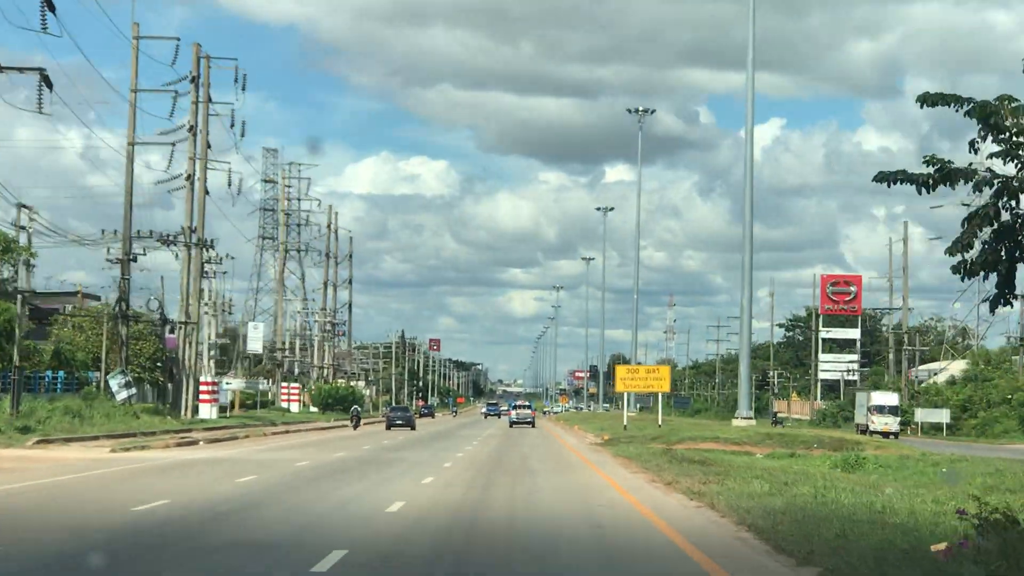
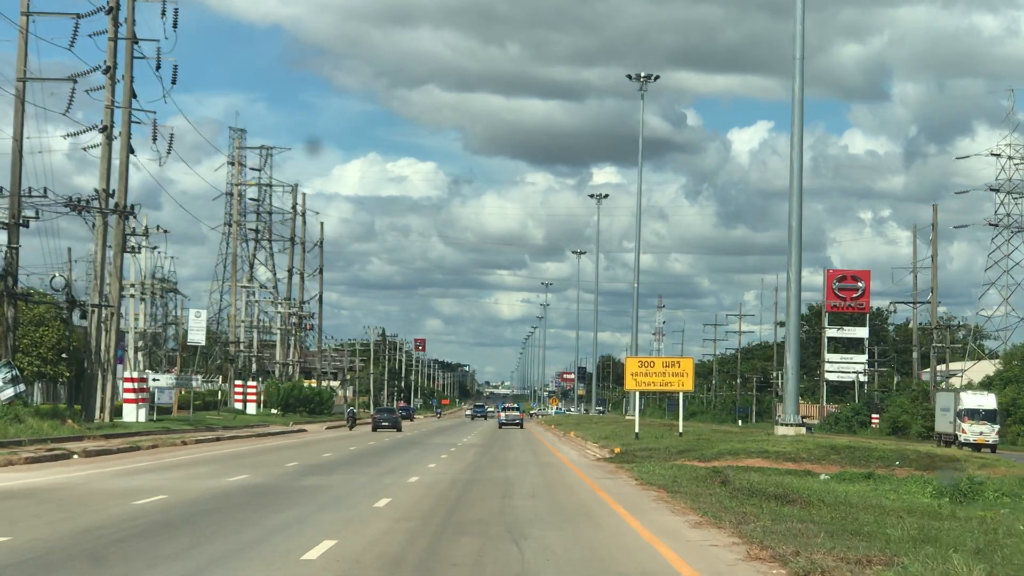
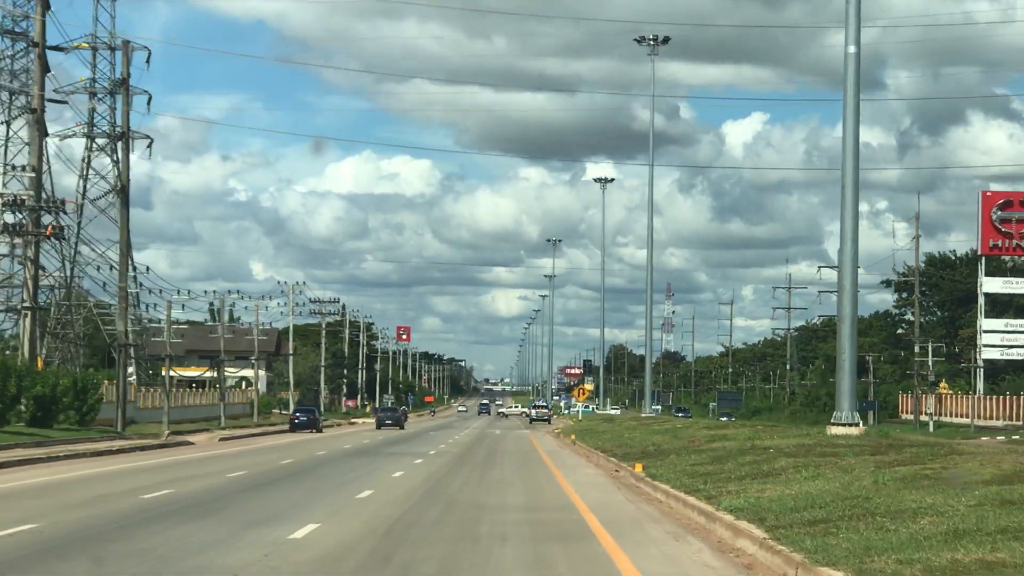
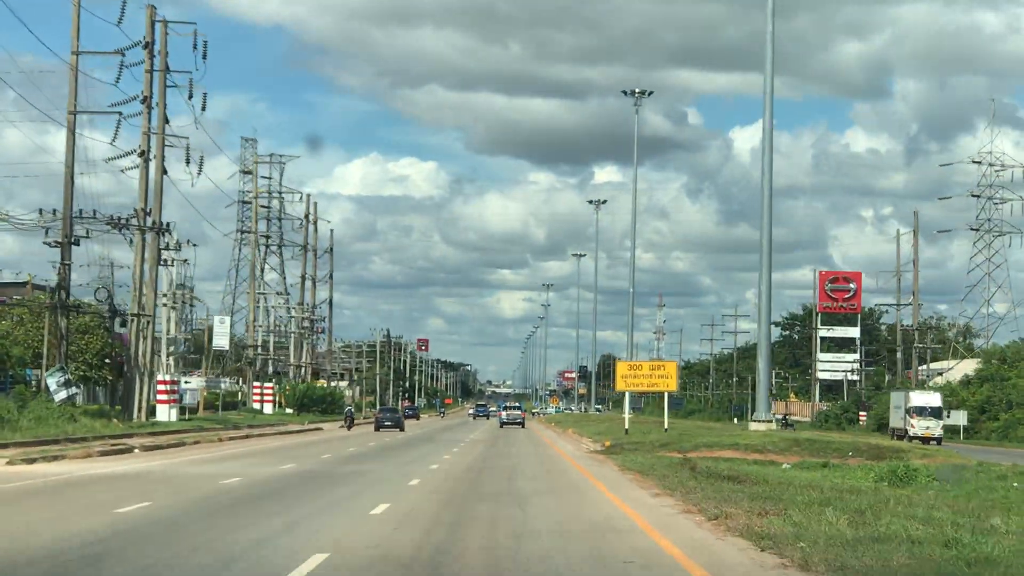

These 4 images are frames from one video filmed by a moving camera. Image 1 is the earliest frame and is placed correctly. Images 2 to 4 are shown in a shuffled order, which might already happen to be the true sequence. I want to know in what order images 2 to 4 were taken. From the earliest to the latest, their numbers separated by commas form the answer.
4, 2, 3
